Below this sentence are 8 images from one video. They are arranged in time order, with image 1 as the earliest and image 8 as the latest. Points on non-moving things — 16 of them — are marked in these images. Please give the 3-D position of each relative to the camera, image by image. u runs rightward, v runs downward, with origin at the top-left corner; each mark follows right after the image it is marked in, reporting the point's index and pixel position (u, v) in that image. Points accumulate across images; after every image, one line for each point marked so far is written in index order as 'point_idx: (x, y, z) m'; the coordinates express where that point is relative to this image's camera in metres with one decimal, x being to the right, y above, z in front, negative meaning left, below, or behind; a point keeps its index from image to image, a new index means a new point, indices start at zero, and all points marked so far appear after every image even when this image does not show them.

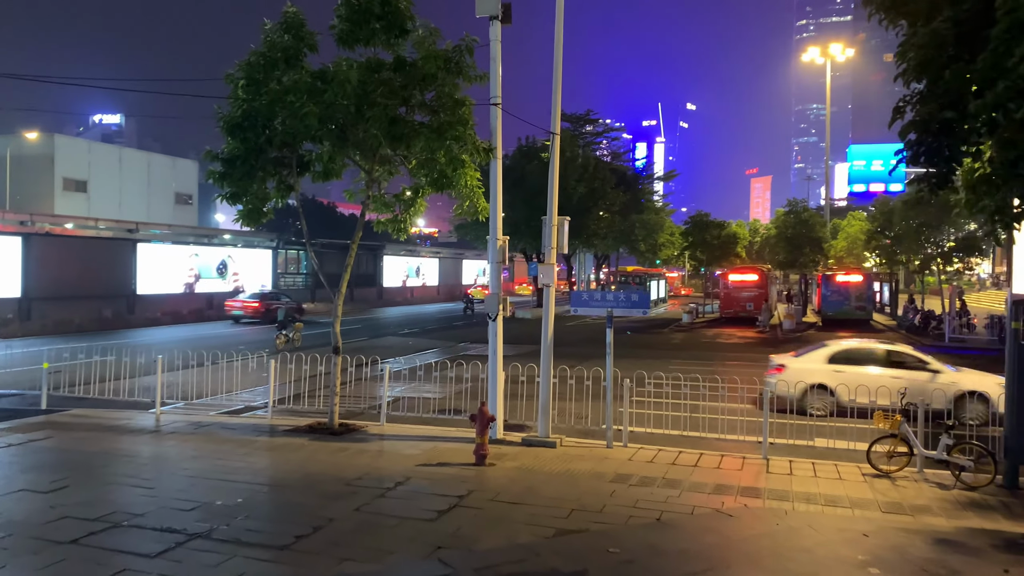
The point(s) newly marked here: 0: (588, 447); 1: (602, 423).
0: (+0.9, -1.8, +9.2) m
1: (+1.2, -1.8, +11.0) m
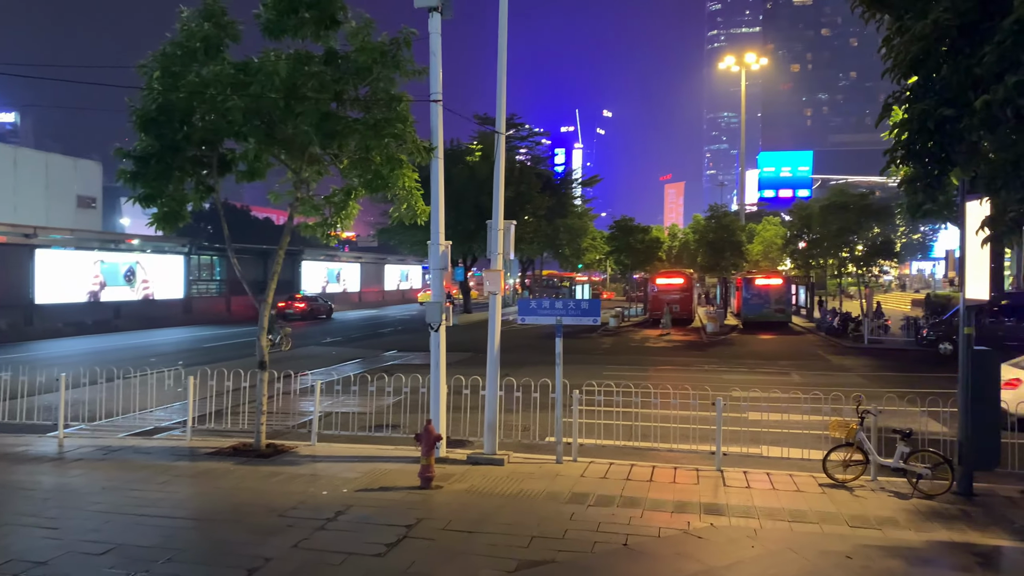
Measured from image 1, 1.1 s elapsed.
0: (+0.3, -1.9, +8.8) m
1: (+0.5, -1.9, +10.6) m
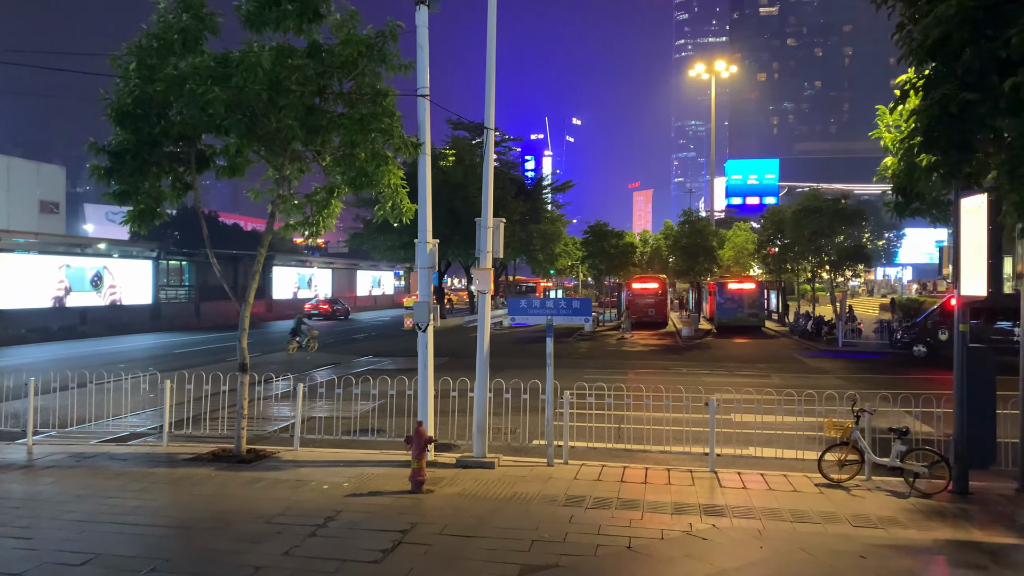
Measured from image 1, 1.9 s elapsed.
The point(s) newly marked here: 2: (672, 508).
0: (+0.2, -1.9, +8.6) m
1: (+0.3, -1.9, +10.4) m
2: (+1.4, -1.9, +7.0) m
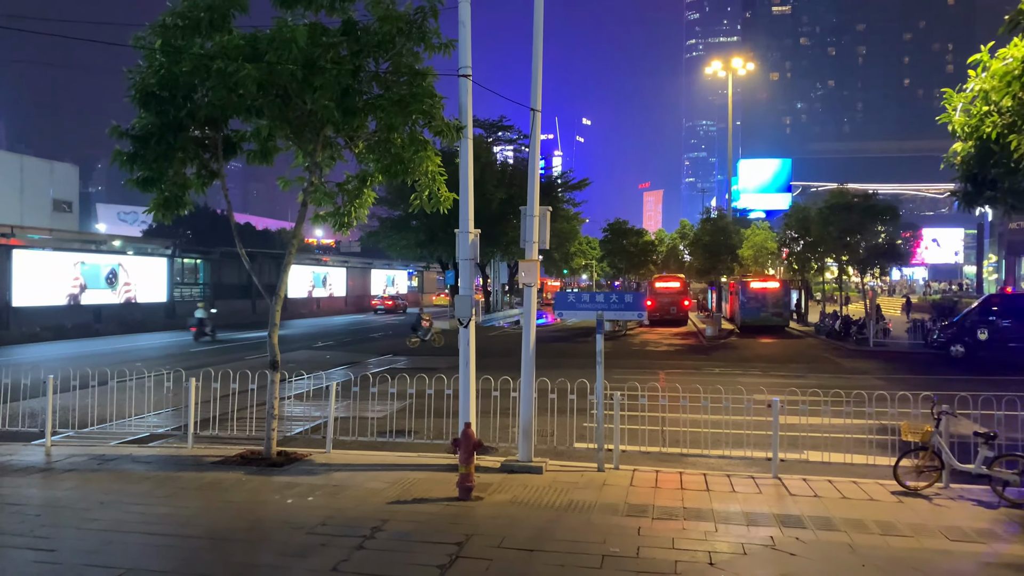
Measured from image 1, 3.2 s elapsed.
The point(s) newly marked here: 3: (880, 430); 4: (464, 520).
0: (+0.7, -1.8, +8.0) m
1: (+0.8, -1.8, +9.8) m
2: (+1.9, -1.8, +6.4) m
3: (+4.7, -1.8, +10.4) m
4: (-0.4, -1.8, +6.2) m
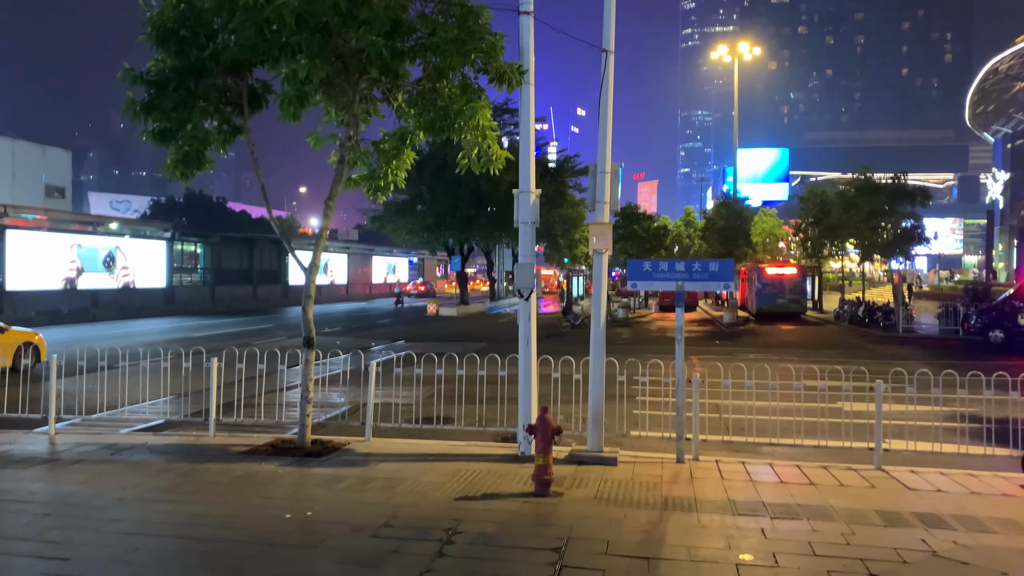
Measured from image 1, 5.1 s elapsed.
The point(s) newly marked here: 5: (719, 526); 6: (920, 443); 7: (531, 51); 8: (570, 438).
0: (+1.3, -1.5, +7.1) m
1: (+1.4, -1.5, +8.9) m
2: (+2.5, -1.5, +5.5) m
3: (+5.3, -1.5, +9.5) m
4: (+0.3, -1.5, +5.2) m
5: (+1.3, -1.5, +5.2) m
6: (+4.1, -1.6, +8.1) m
7: (+0.2, +2.1, +7.3) m
8: (+0.6, -1.5, +8.2) m
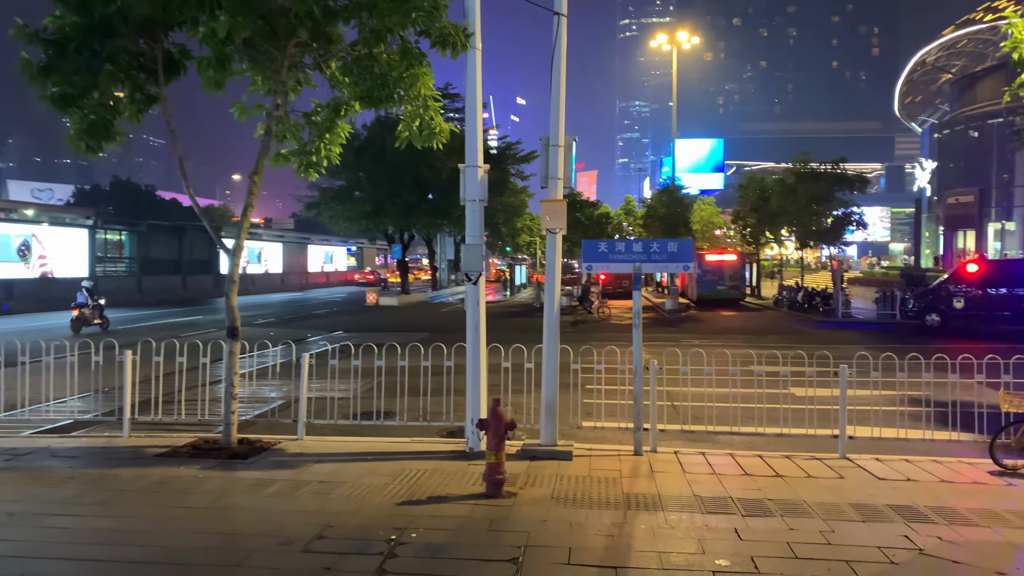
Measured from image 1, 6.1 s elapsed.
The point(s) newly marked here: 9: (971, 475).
0: (+0.8, -1.4, +6.6) m
1: (+0.8, -1.4, +8.4) m
2: (+2.2, -1.4, +5.1) m
3: (+4.7, -1.3, +9.3) m
4: (0.0, -1.4, +4.7) m
5: (+1.0, -1.4, +4.8) m
6: (+3.6, -1.4, +7.9) m
7: (-0.3, +2.3, +6.8) m
8: (+0.1, -1.4, +7.7) m
9: (+3.5, -1.4, +6.2) m
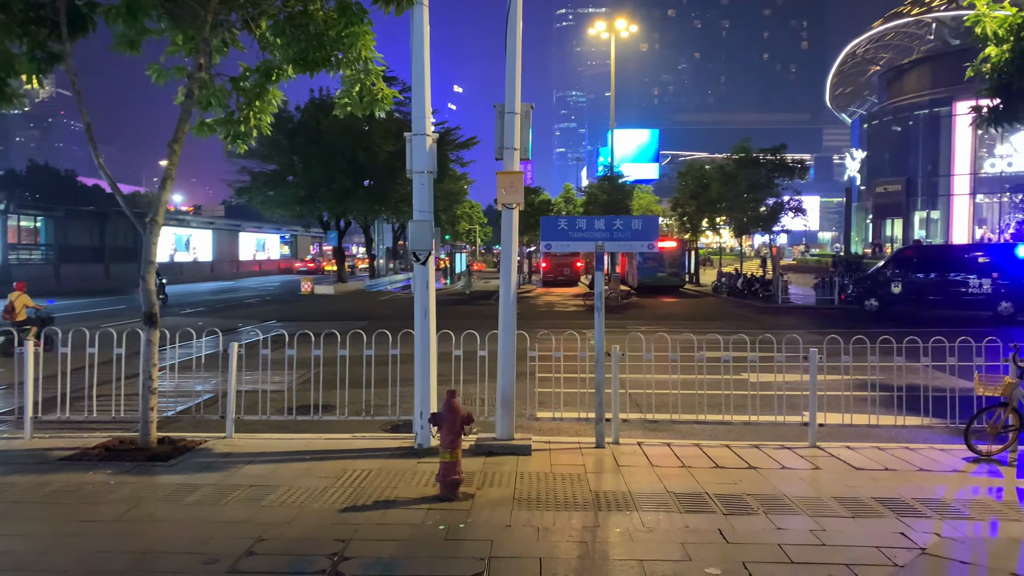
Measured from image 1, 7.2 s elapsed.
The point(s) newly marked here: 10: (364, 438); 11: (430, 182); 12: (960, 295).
0: (+0.5, -1.2, +6.1) m
1: (+0.3, -1.2, +7.9) m
2: (+1.9, -1.3, +4.7) m
3: (+4.1, -1.1, +9.1) m
4: (-0.2, -1.3, +4.2) m
5: (+0.8, -1.3, +4.3) m
6: (+3.1, -1.2, +7.6) m
7: (-0.7, +2.4, +6.1) m
8: (-0.4, -1.2, +7.1) m
9: (+3.2, -1.3, +5.9) m
10: (-1.2, -1.2, +6.5) m
11: (-0.6, +0.8, +6.2) m
12: (+10.8, -0.2, +19.6) m
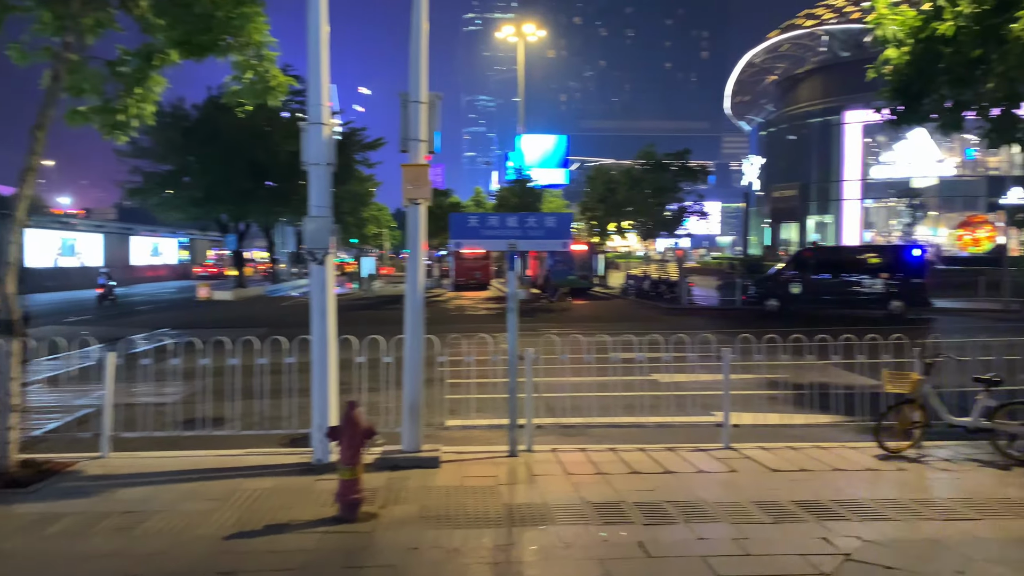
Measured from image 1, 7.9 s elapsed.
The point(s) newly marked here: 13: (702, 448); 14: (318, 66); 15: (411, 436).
0: (-0.2, -1.2, +5.8) m
1: (-0.5, -1.2, +7.6) m
2: (+1.4, -1.3, +4.6) m
3: (+3.1, -1.1, +9.2) m
4: (-0.7, -1.3, +3.8) m
5: (+0.4, -1.3, +4.0) m
6: (+2.3, -1.2, +7.6) m
7: (-1.4, +2.4, +5.7) m
8: (-1.1, -1.2, +6.7) m
9: (+2.5, -1.3, +5.9) m
10: (-1.9, -1.2, +5.9) m
11: (-1.3, +0.8, +5.8) m
12: (+8.6, -0.2, +20.4) m
13: (+1.5, -1.3, +6.4) m
14: (-1.4, +1.6, +5.7) m
15: (-0.7, -1.0, +5.7) m
